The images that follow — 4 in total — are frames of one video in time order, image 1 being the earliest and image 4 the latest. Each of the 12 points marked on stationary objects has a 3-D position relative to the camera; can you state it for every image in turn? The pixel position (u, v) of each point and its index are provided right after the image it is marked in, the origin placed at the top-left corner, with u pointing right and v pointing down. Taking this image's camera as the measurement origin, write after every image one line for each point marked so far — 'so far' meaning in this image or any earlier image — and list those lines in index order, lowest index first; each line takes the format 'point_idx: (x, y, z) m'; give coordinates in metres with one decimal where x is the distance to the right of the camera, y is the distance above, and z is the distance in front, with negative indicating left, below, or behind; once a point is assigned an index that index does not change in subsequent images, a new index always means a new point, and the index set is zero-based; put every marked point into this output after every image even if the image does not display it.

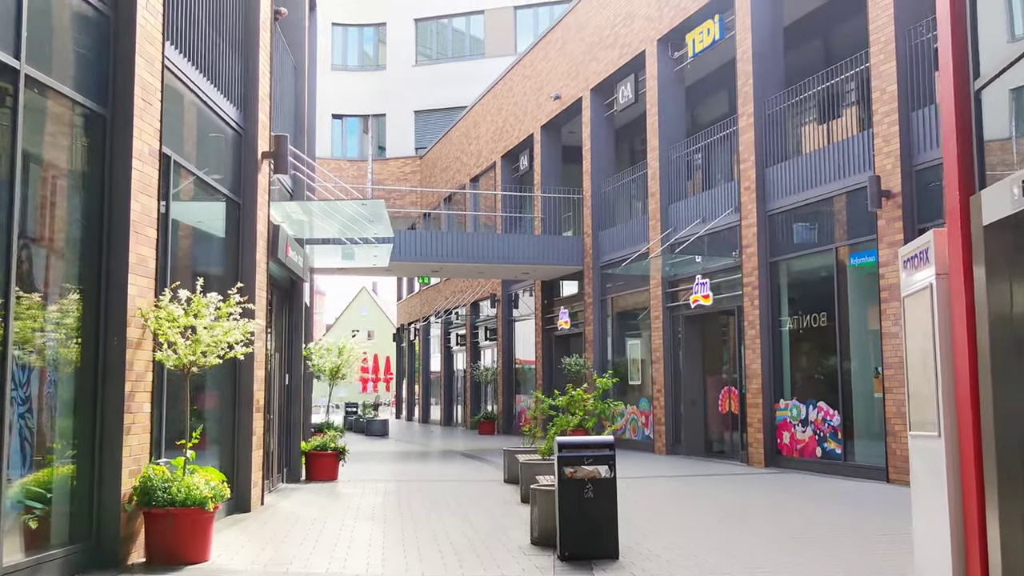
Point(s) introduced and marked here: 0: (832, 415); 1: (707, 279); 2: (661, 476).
0: (+4.6, -1.8, +13.2) m
1: (+3.5, +0.2, +16.4) m
2: (+2.3, -2.9, +14.1) m
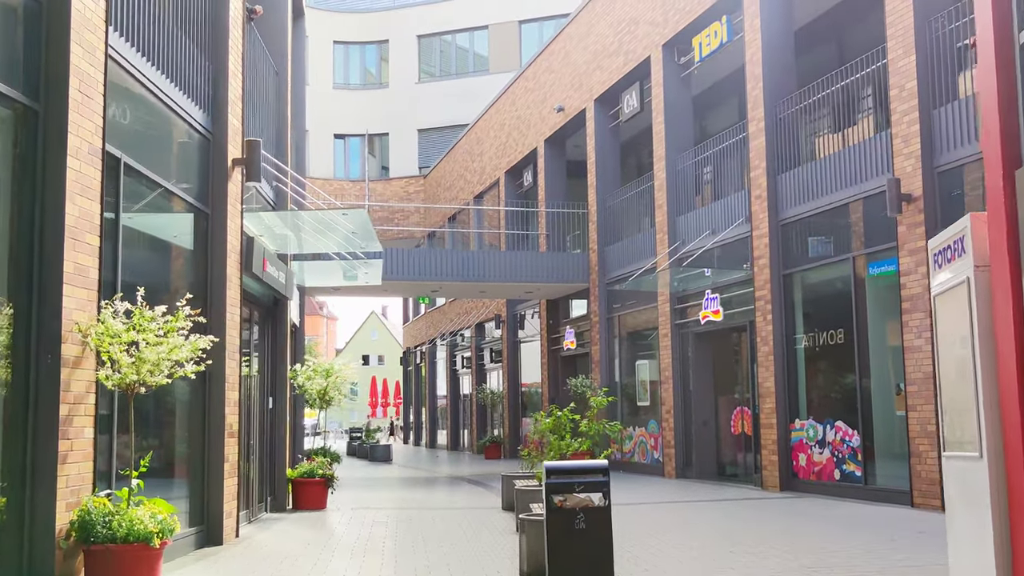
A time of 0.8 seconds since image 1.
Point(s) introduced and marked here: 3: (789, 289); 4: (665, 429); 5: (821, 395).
0: (+4.6, -2.0, +12.4) m
1: (+3.5, -0.1, +15.7) m
2: (+2.3, -3.1, +13.3) m
3: (+4.2, 0.0, +13.9) m
4: (+2.8, -2.6, +17.1) m
5: (+4.4, -1.5, +13.1) m
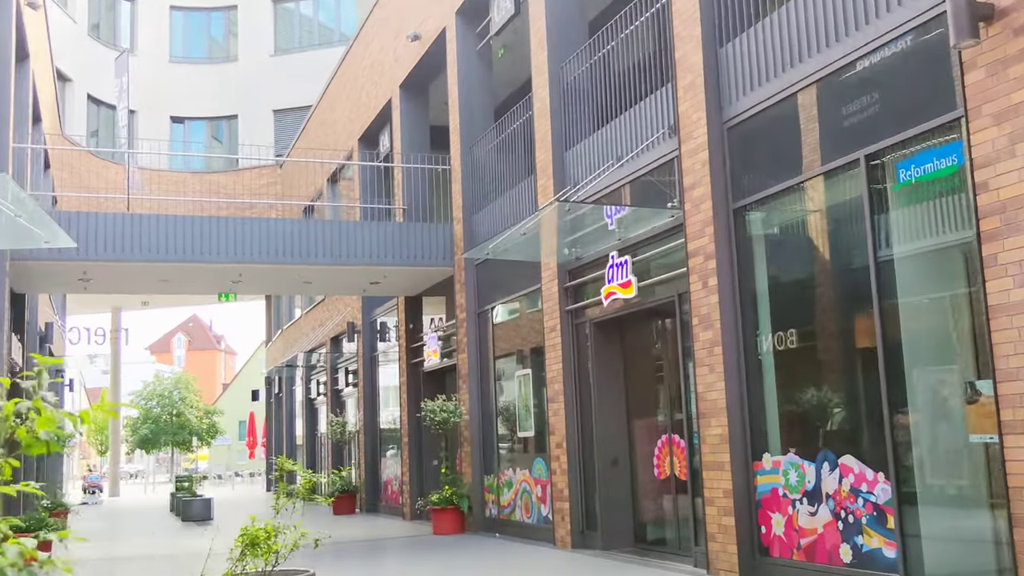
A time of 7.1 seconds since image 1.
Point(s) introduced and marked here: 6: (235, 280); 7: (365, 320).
0: (+2.7, -1.4, +6.9) m
1: (+1.3, +0.3, +10.1) m
2: (+0.3, -2.6, +7.5) m
3: (+2.1, +0.5, +8.3) m
4: (+0.6, -2.3, +11.3) m
5: (+2.4, -1.0, +7.5) m
6: (-4.5, +0.1, +15.4) m
7: (-3.1, -0.7, +19.6) m
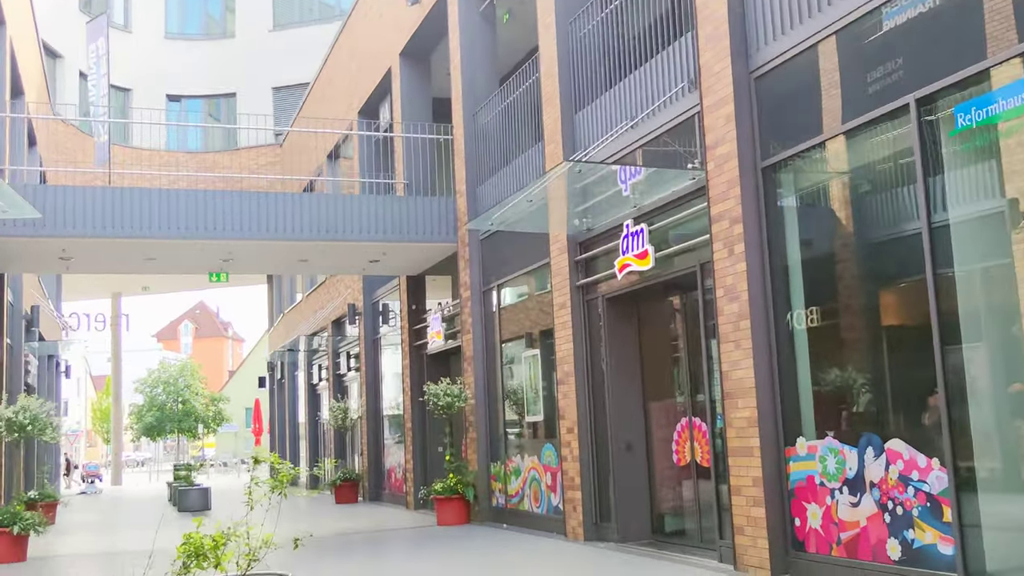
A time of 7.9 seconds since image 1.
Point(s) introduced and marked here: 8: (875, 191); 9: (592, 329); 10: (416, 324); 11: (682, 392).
0: (+2.7, -1.2, +6.1) m
1: (+1.3, +0.6, +9.3) m
2: (+0.4, -2.4, +6.8) m
3: (+2.1, +0.7, +7.5) m
4: (+0.6, -2.0, +10.6) m
5: (+2.5, -0.7, +6.7) m
6: (-4.4, +0.4, +14.6) m
7: (-3.0, -0.3, +18.9) m
8: (+2.6, +0.7, +6.5) m
9: (+0.9, -0.5, +10.4) m
10: (-1.7, -0.7, +16.2) m
11: (+1.8, -1.1, +9.4) m
